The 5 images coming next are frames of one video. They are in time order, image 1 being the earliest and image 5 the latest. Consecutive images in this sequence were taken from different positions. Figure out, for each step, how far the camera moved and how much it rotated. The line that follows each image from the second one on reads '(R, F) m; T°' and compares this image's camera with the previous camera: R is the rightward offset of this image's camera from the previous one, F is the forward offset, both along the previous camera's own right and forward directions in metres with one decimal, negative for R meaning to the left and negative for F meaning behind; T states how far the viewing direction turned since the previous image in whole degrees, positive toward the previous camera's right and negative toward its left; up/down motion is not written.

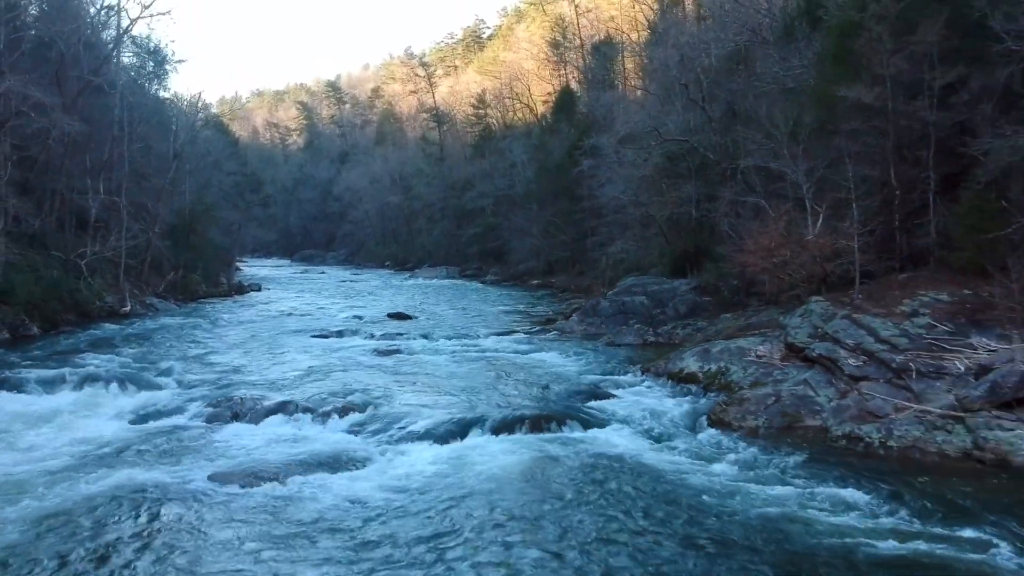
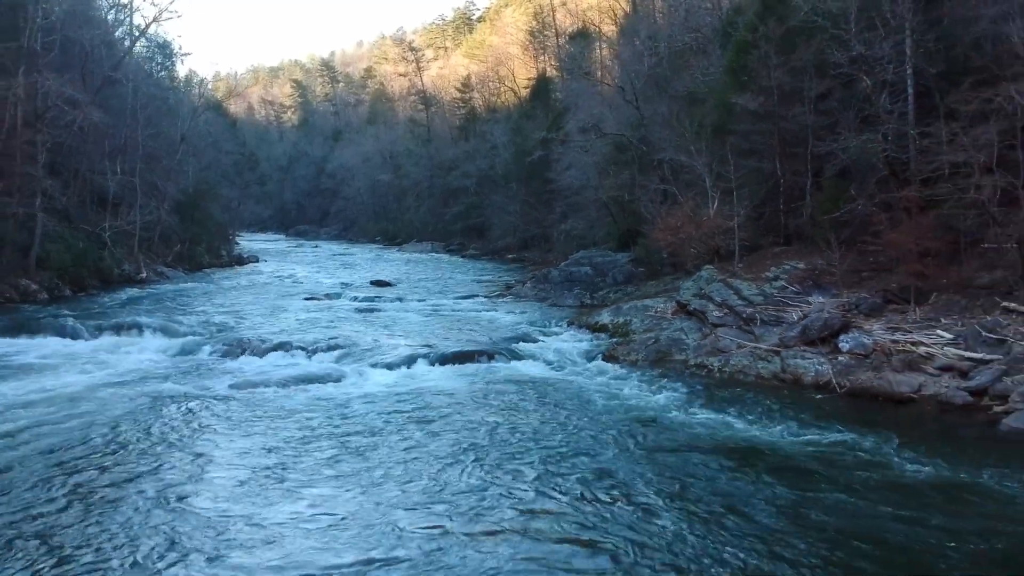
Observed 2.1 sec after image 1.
(+0.9, -3.9) m; 0°
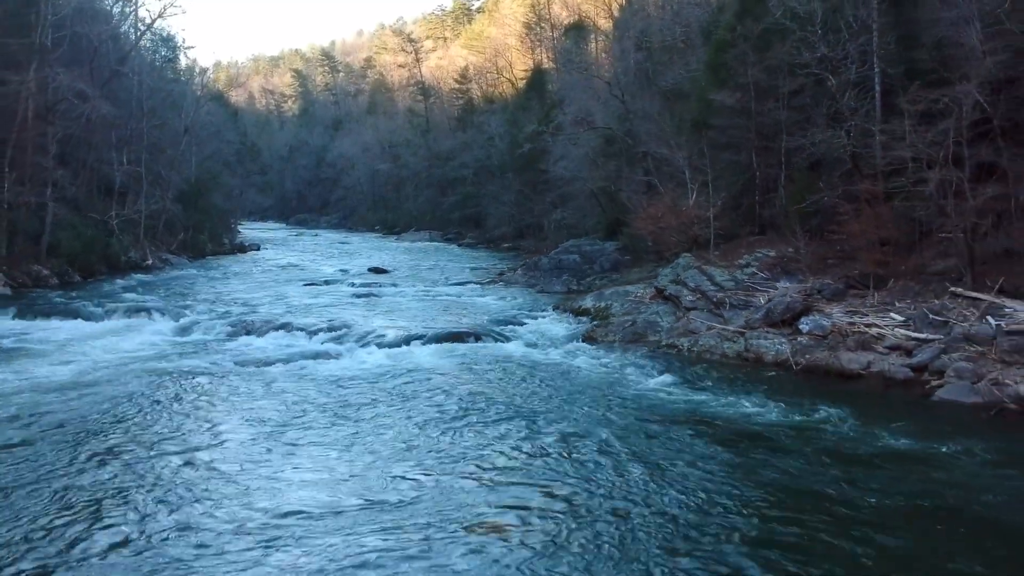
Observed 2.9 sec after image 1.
(+0.3, -1.1) m; 0°
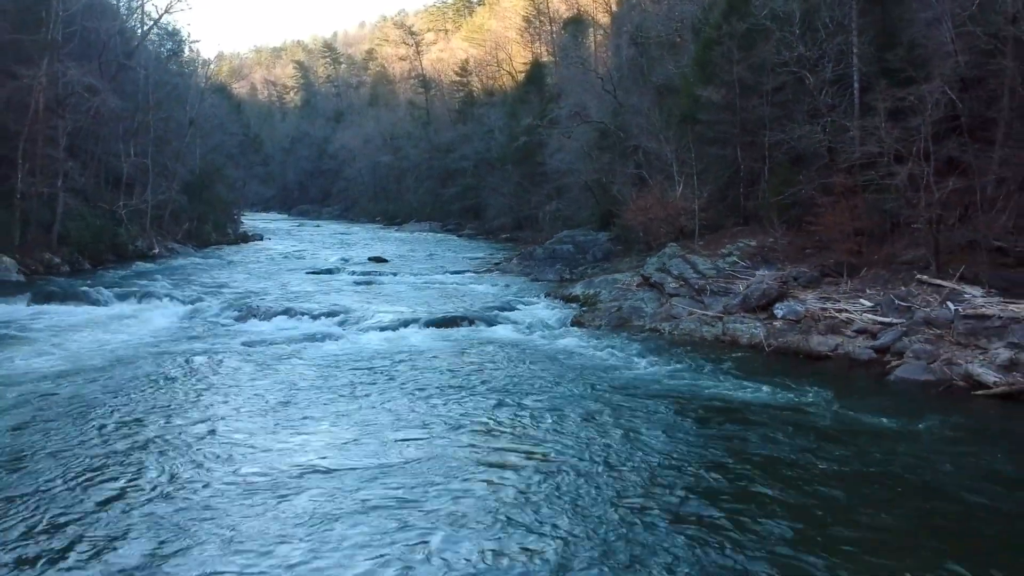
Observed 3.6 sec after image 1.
(+0.2, -0.9) m; 0°
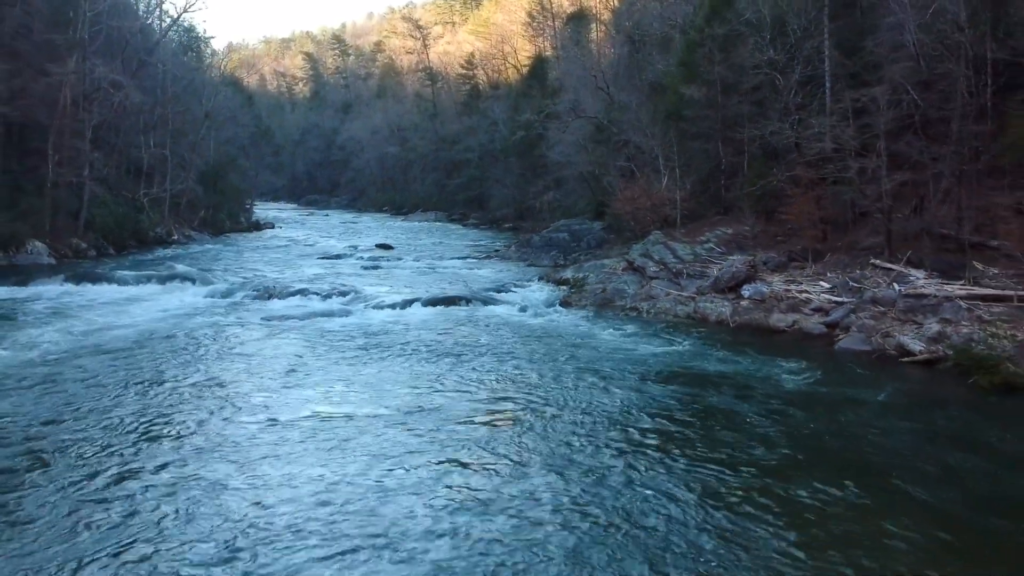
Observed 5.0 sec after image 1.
(+0.3, -1.8) m; 0°
